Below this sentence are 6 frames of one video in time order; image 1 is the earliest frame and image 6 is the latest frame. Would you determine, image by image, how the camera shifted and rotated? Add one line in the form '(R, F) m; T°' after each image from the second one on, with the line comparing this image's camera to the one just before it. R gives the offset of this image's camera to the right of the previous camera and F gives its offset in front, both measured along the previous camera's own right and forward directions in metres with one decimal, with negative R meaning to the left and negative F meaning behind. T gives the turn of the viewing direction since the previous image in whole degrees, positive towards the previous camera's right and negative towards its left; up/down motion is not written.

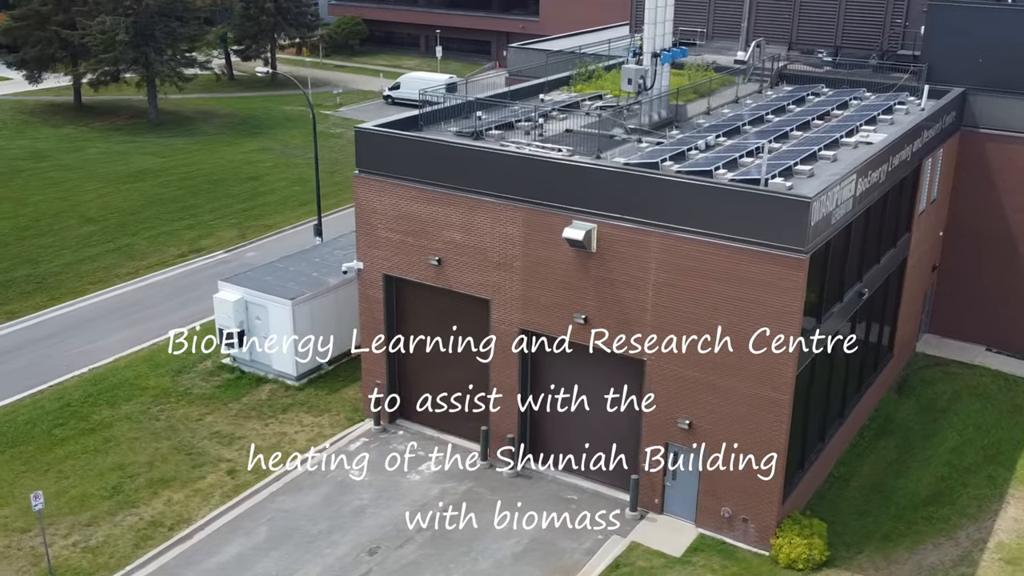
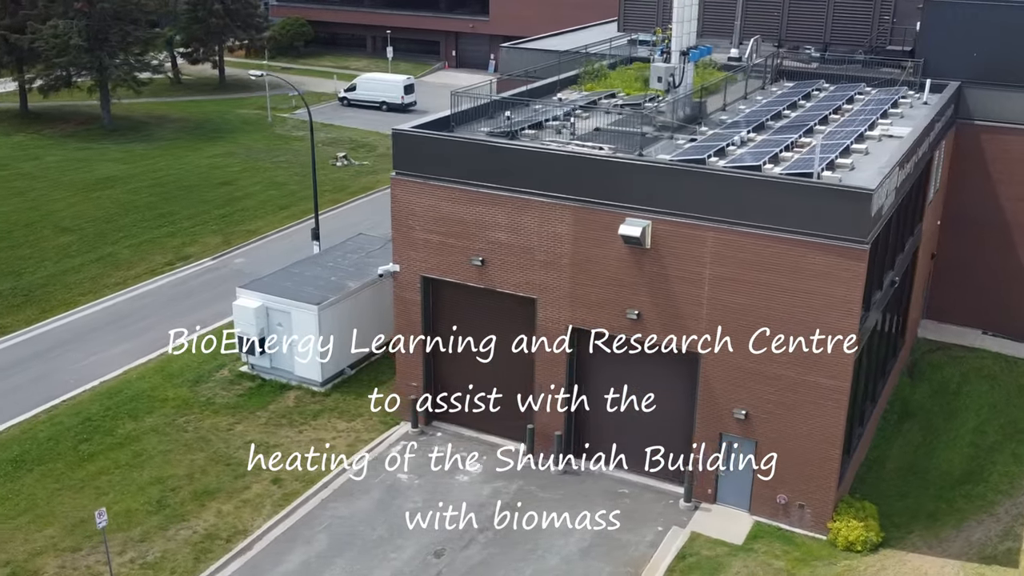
(-2.3, 0.0) m; +4°
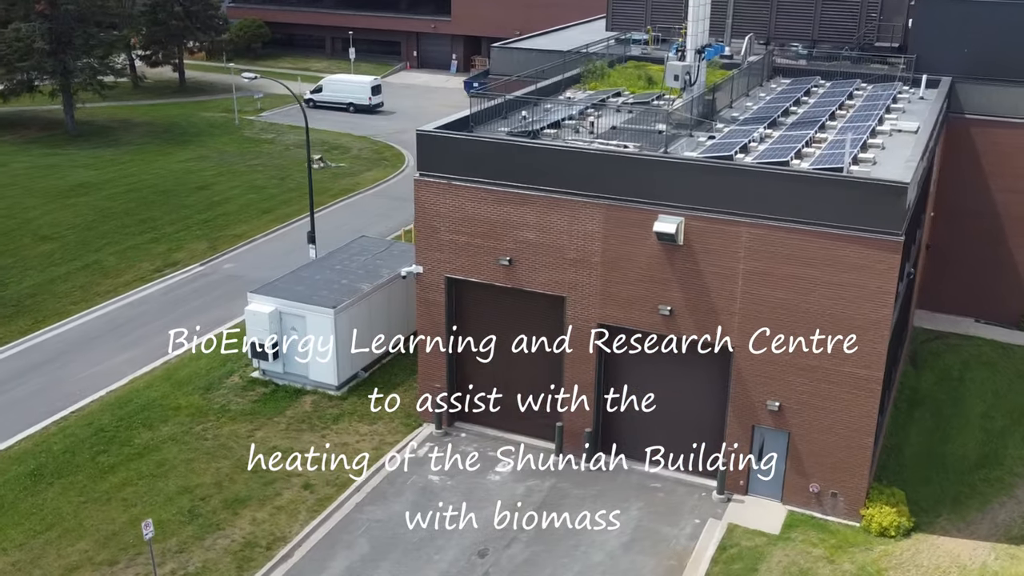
(-1.6, 0.0) m; +3°
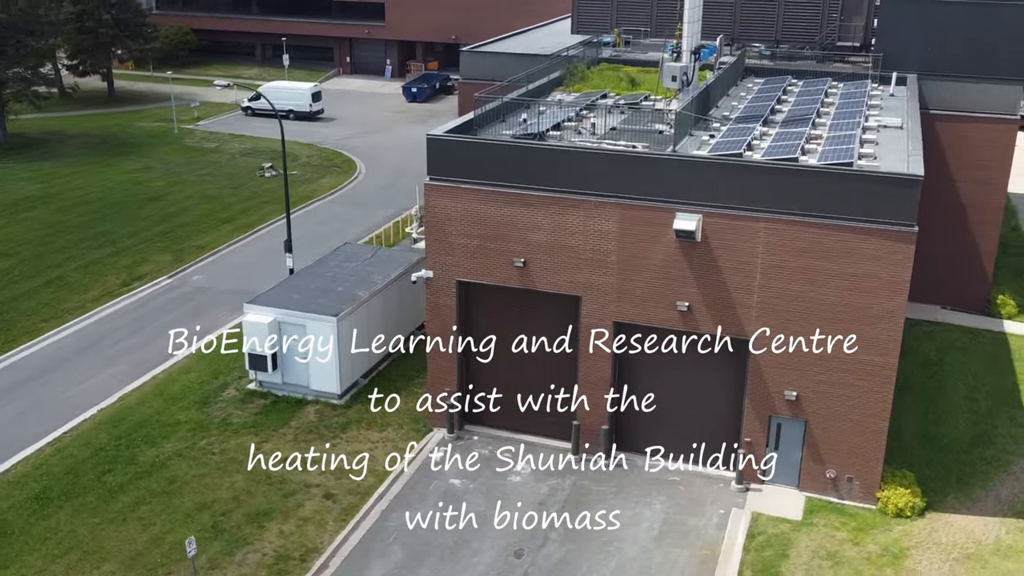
(-1.9, 0.0) m; +5°
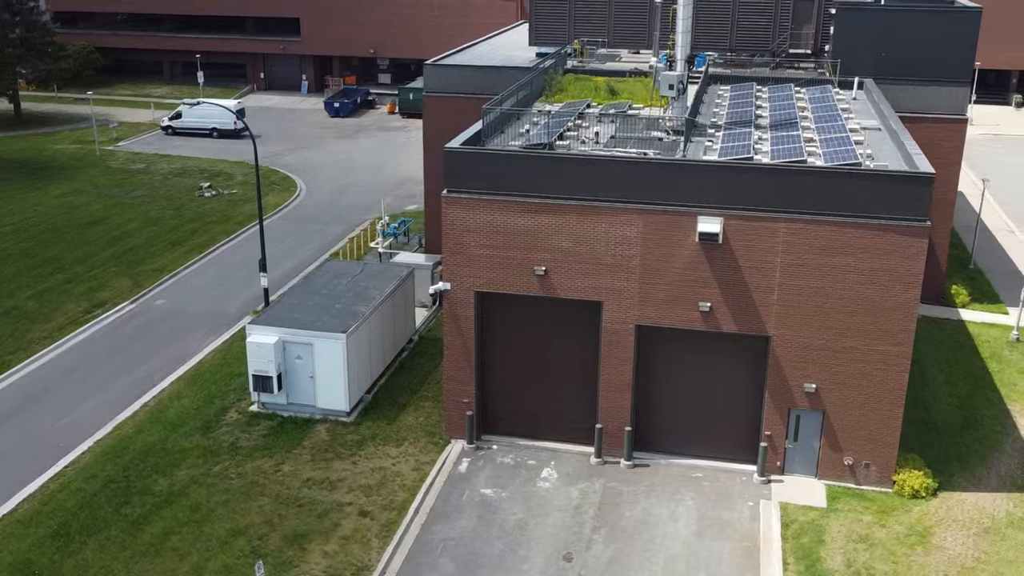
(-2.5, -0.1) m; +6°
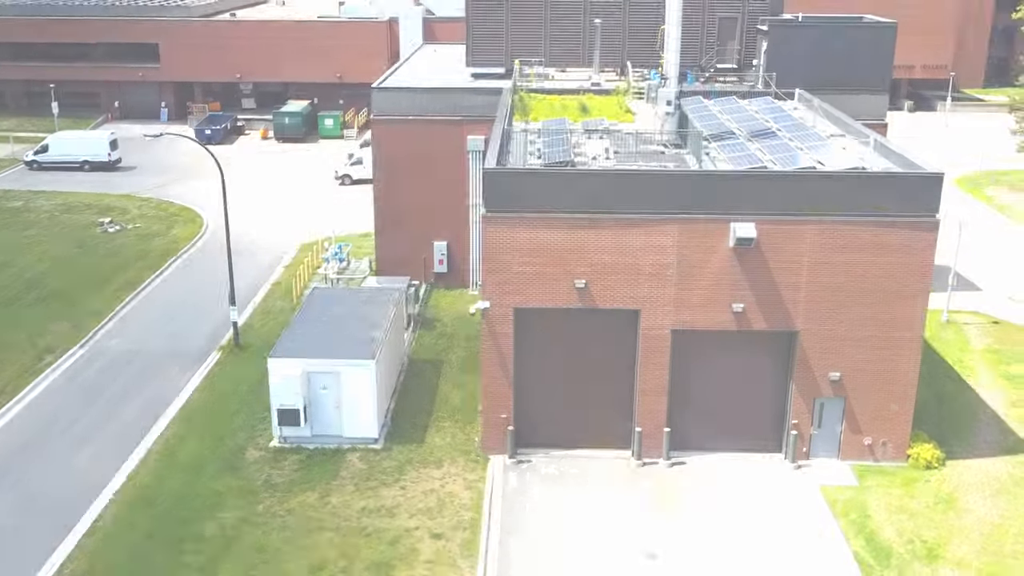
(-4.5, -0.1) m; +11°
